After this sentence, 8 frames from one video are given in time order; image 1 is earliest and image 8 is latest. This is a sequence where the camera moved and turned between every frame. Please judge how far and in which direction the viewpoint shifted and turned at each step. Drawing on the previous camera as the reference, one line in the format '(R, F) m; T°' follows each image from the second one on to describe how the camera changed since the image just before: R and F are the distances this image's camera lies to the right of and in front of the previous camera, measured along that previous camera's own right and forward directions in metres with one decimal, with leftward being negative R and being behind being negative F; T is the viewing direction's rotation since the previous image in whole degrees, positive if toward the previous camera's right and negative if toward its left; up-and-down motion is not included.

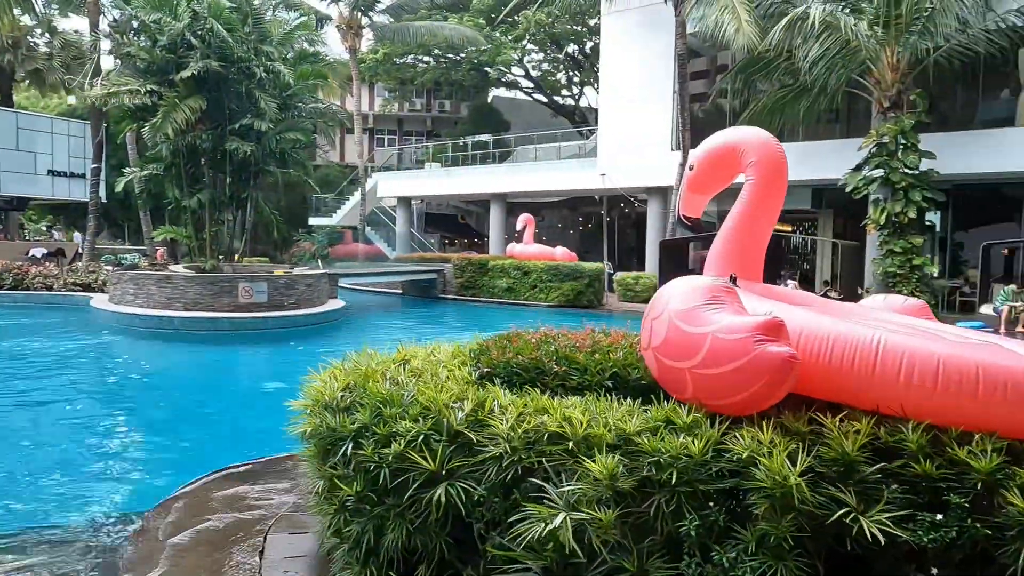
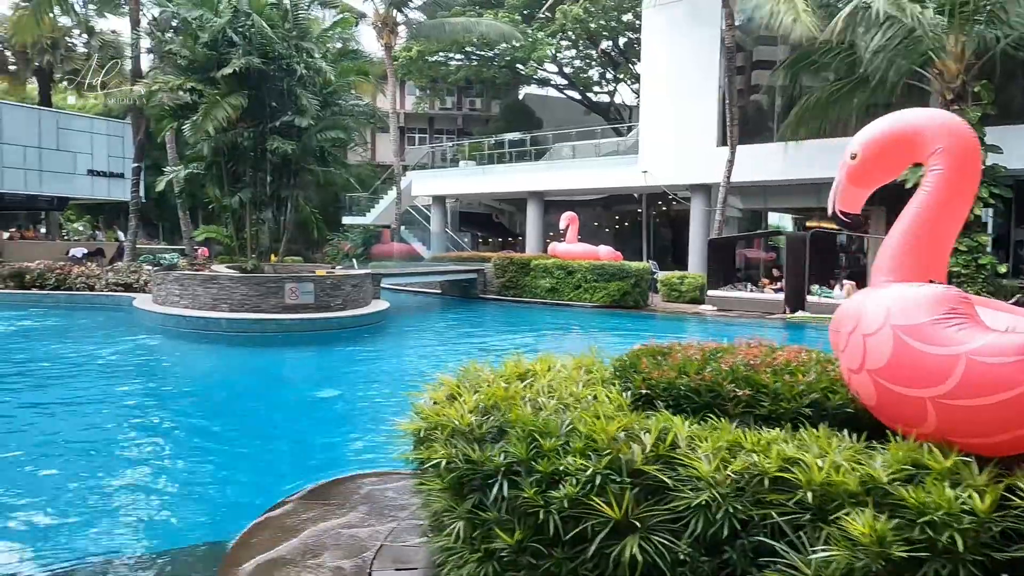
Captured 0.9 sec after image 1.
(-0.4, +0.4) m; -2°
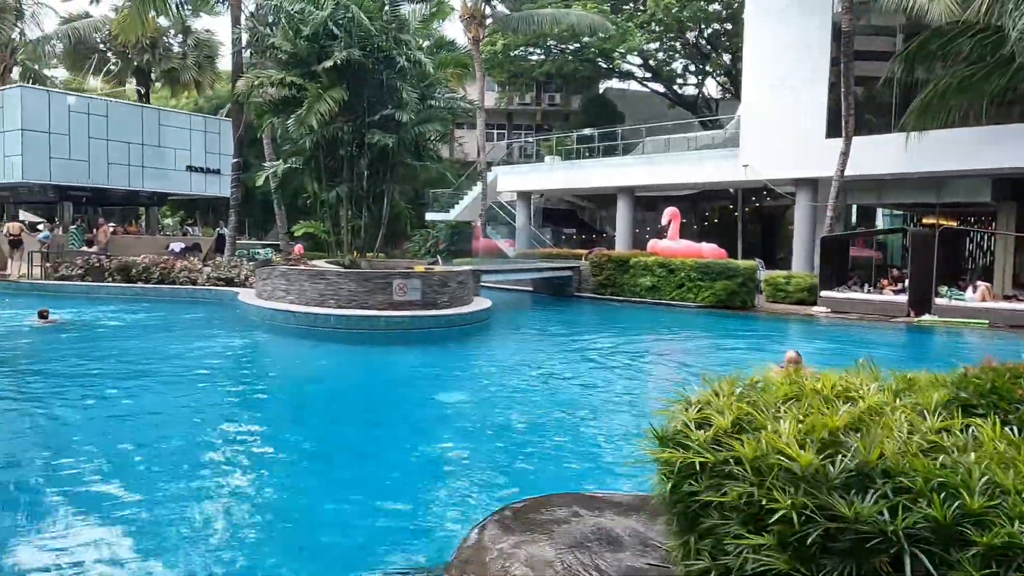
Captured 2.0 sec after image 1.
(-0.7, +0.5) m; -5°
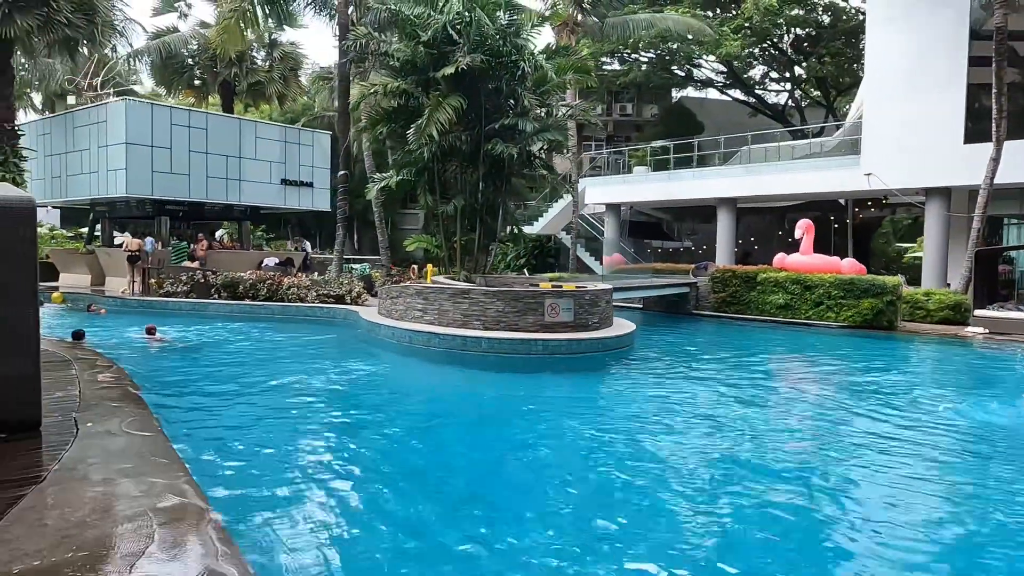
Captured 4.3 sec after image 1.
(-1.6, +0.9) m; -3°
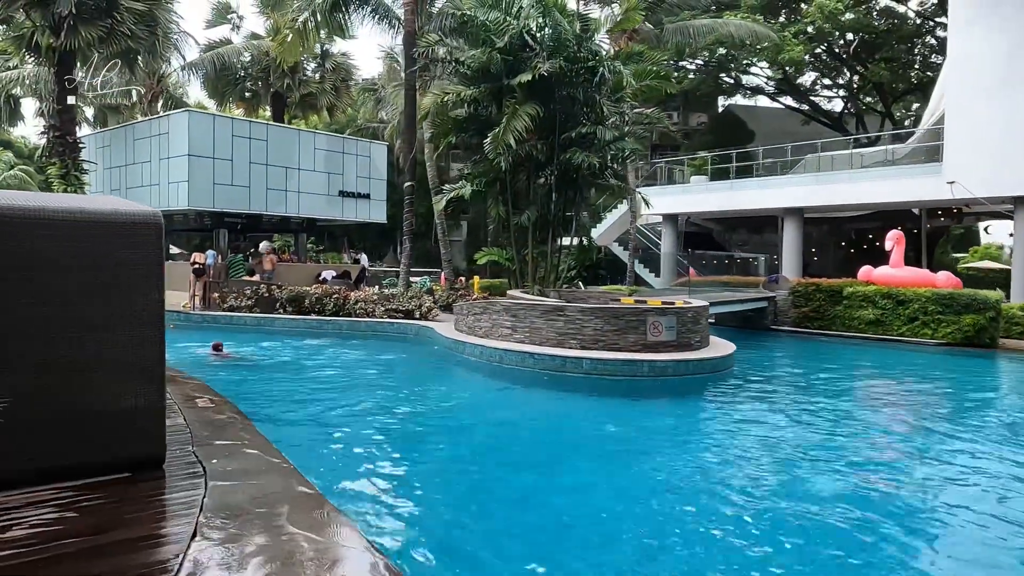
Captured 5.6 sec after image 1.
(-0.9, +0.5) m; -2°
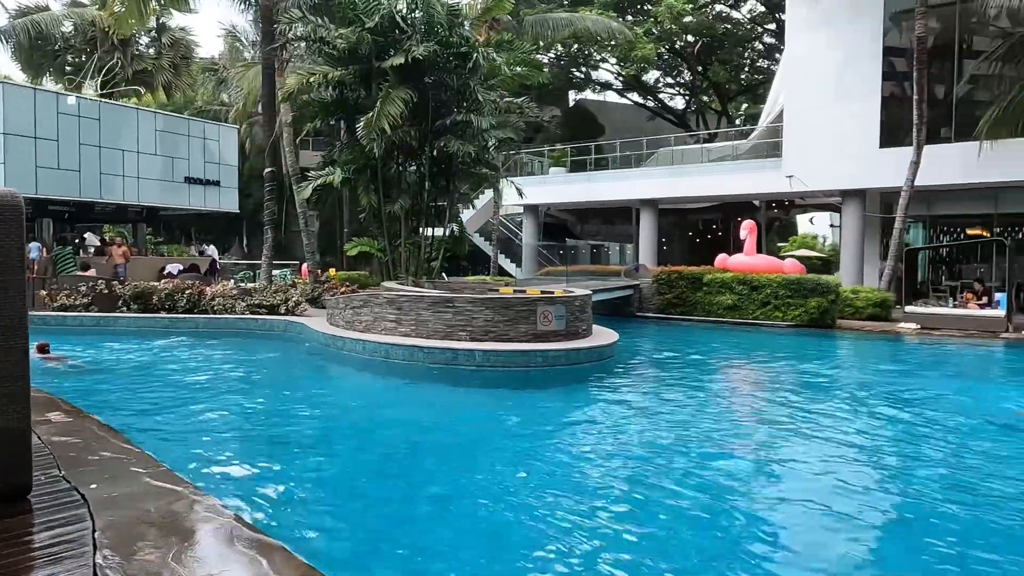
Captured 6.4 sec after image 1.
(-0.5, +0.3) m; +12°
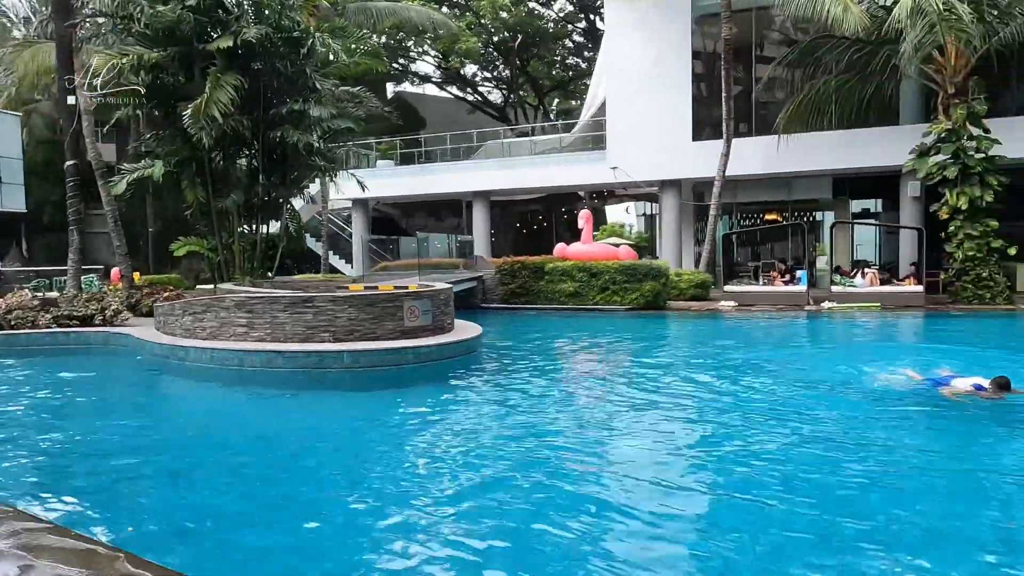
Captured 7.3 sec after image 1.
(-0.6, +0.2) m; +14°
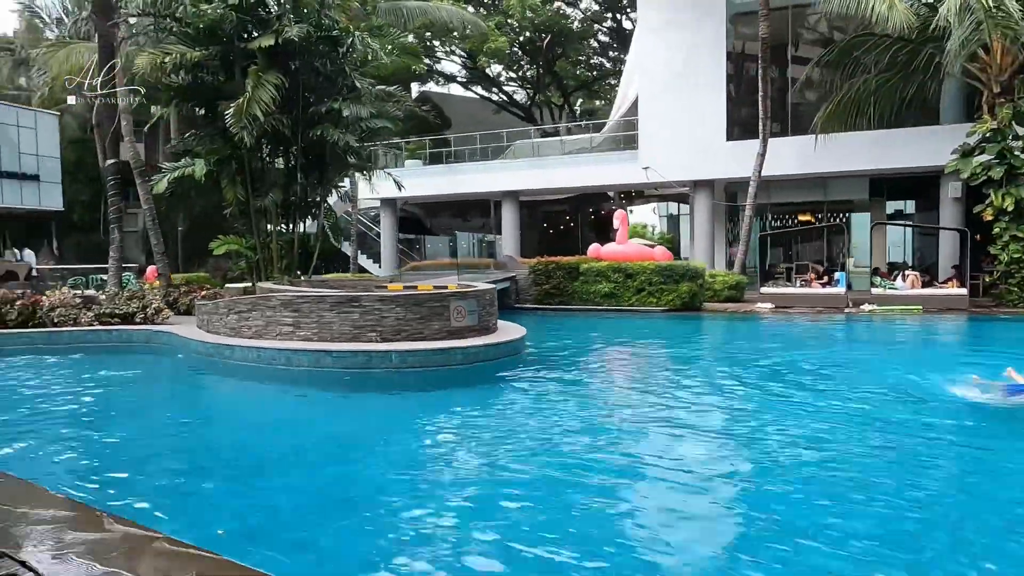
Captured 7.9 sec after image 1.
(-0.4, +0.1) m; -1°
